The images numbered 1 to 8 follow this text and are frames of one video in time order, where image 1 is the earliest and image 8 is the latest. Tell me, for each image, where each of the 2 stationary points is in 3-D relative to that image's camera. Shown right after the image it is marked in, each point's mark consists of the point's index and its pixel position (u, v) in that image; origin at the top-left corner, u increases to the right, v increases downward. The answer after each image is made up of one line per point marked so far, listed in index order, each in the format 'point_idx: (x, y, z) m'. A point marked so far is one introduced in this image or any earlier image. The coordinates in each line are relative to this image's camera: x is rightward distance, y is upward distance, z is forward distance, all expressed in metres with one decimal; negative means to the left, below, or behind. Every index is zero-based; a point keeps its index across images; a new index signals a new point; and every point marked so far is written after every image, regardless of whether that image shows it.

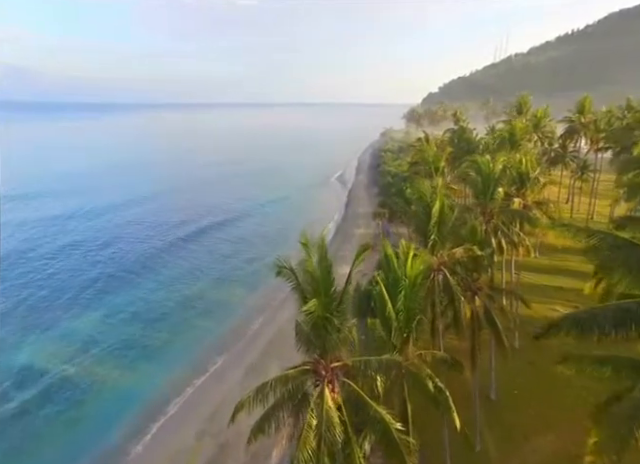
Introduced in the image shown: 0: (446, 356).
0: (+4.0, -3.9, +11.6) m
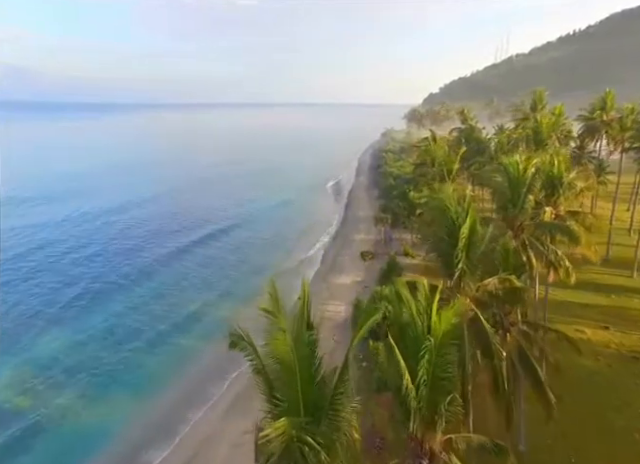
0: (+3.7, -4.6, +8.2) m
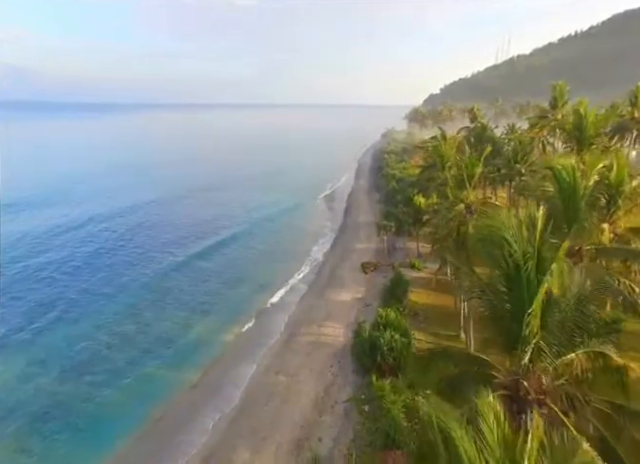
0: (+3.4, -5.5, +4.2) m
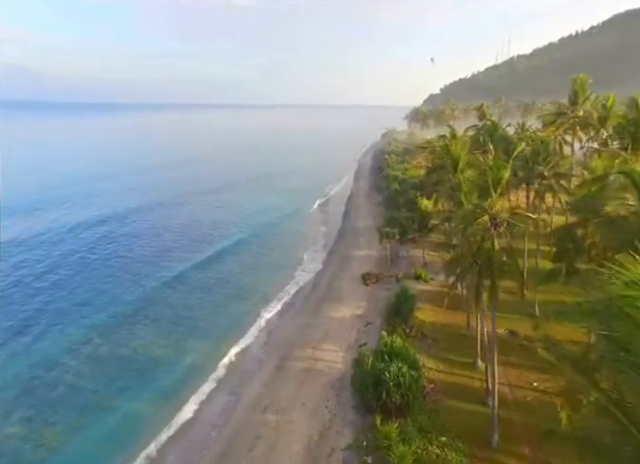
0: (+3.1, -6.2, +0.9) m
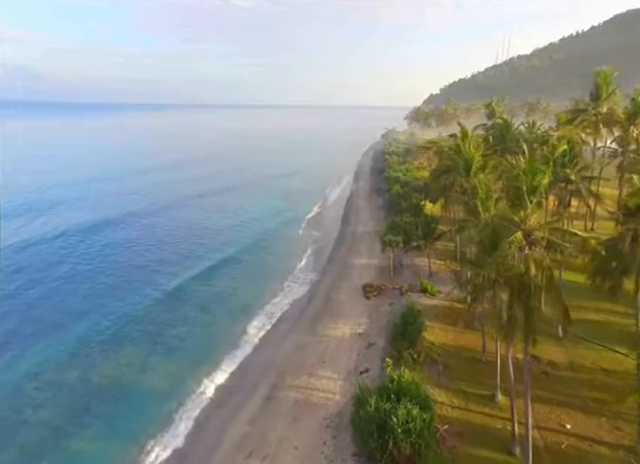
0: (+2.8, -6.8, -2.2) m
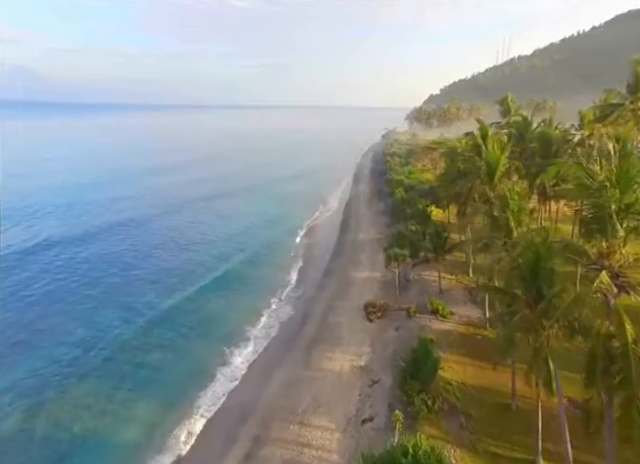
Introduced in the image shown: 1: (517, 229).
0: (+2.5, -7.7, -6.2) m
1: (+8.8, +0.1, +16.6) m
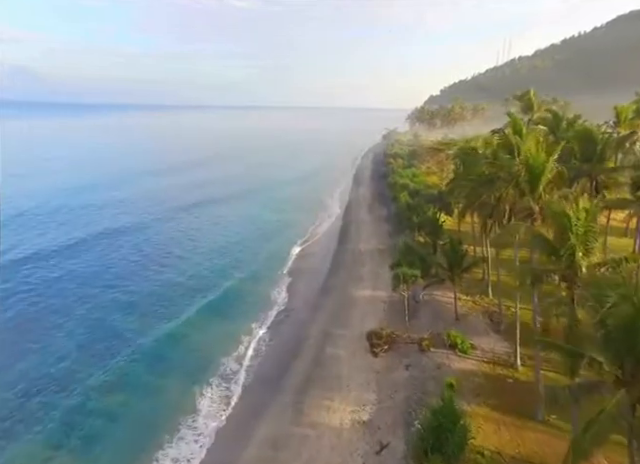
0: (+2.3, -8.7, -10.8) m
1: (+8.5, -0.9, +12.1) m
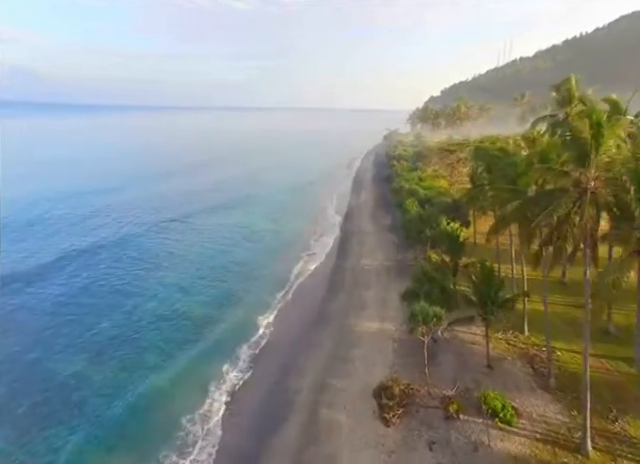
0: (+2.0, -10.0, -16.6) m
1: (+8.2, -2.2, +6.3) m
